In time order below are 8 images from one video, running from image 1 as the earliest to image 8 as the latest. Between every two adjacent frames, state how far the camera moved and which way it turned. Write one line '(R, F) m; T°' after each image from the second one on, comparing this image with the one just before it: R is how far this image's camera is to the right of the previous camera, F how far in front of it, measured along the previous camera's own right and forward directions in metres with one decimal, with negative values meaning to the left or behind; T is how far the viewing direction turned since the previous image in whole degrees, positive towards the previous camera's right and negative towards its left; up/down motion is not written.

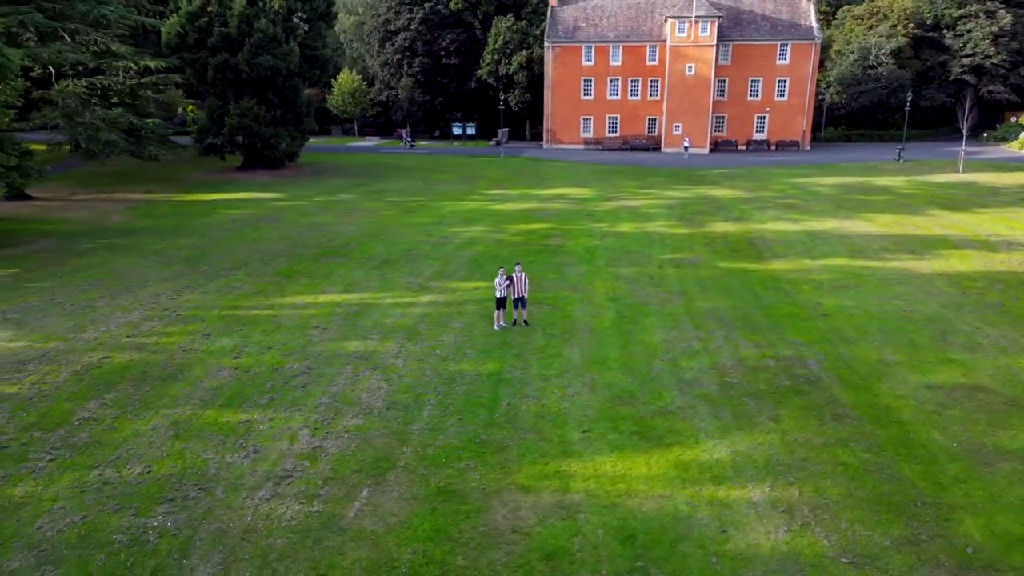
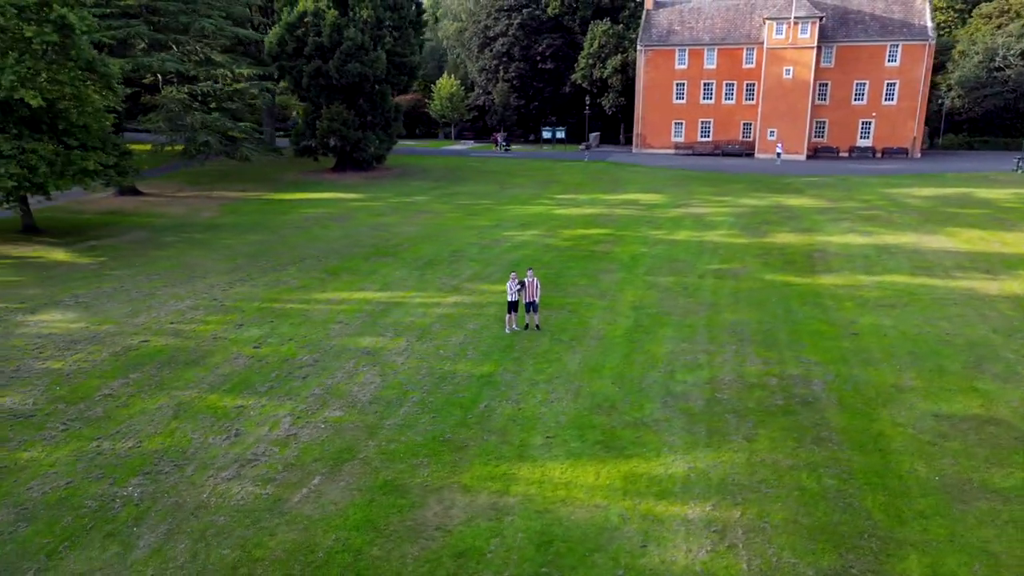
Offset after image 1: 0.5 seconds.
(+1.9, -0.1) m; -9°
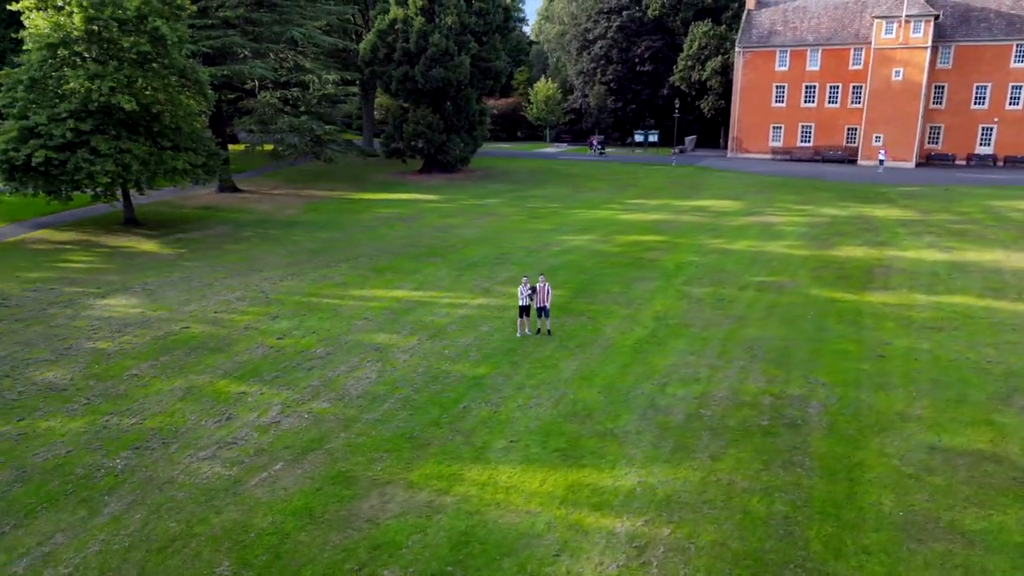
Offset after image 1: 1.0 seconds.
(+2.0, 0.0) m; -9°
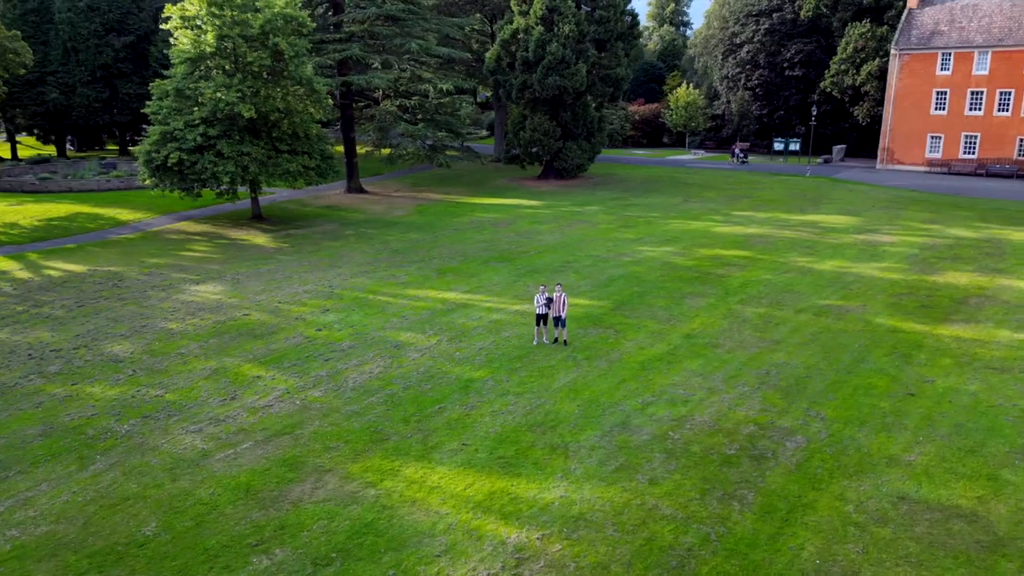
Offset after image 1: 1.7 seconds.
(+2.8, +0.1) m; -13°
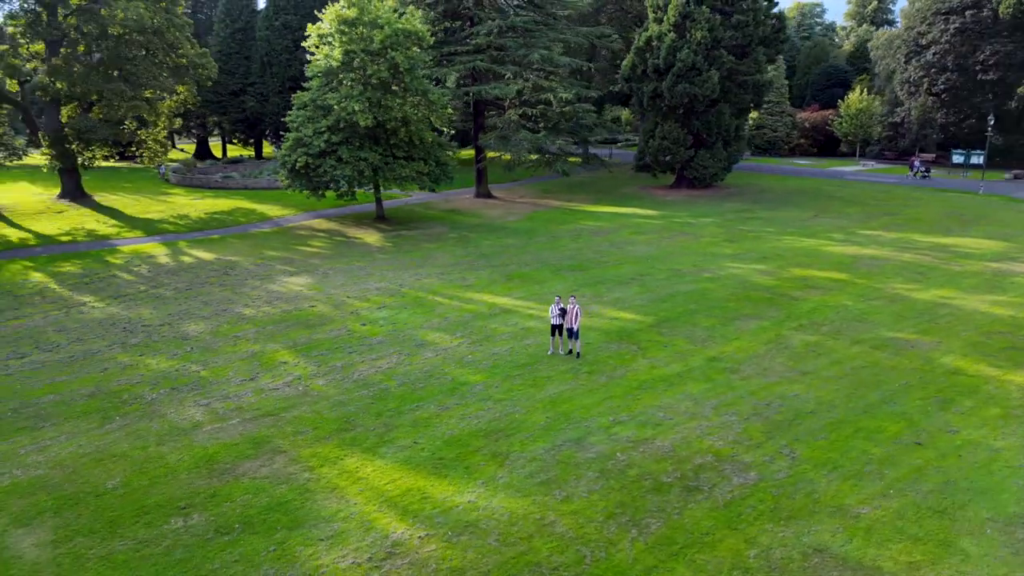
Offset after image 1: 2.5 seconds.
(+3.3, +0.1) m; -14°
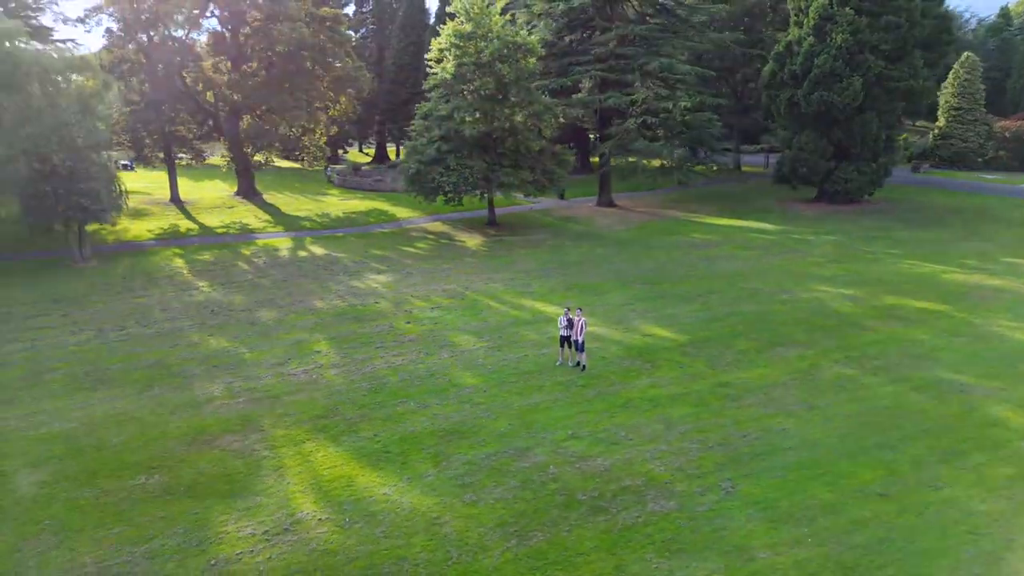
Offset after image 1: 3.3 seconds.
(+3.4, +0.1) m; -14°
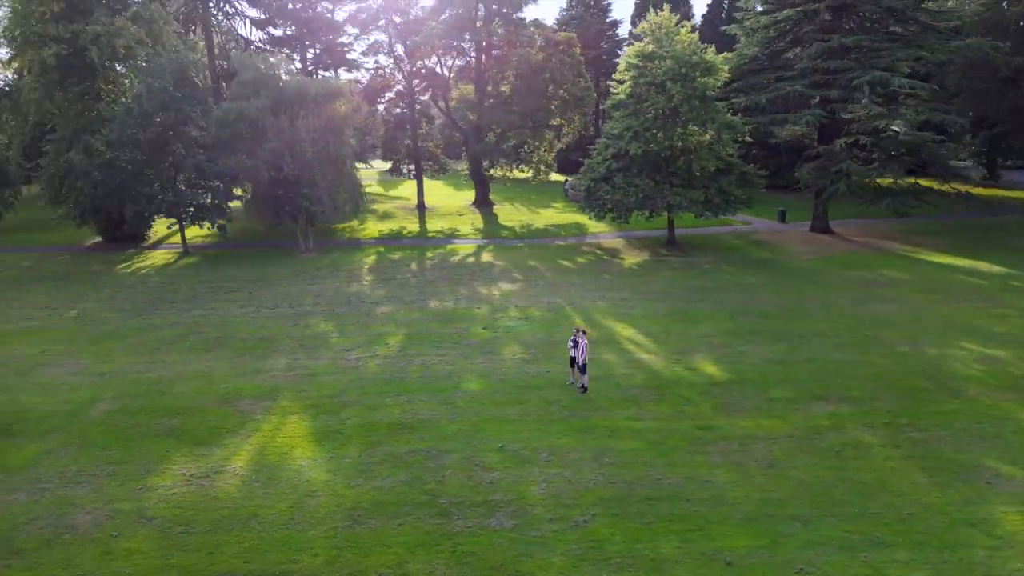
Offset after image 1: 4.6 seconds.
(+5.8, +0.5) m; -23°
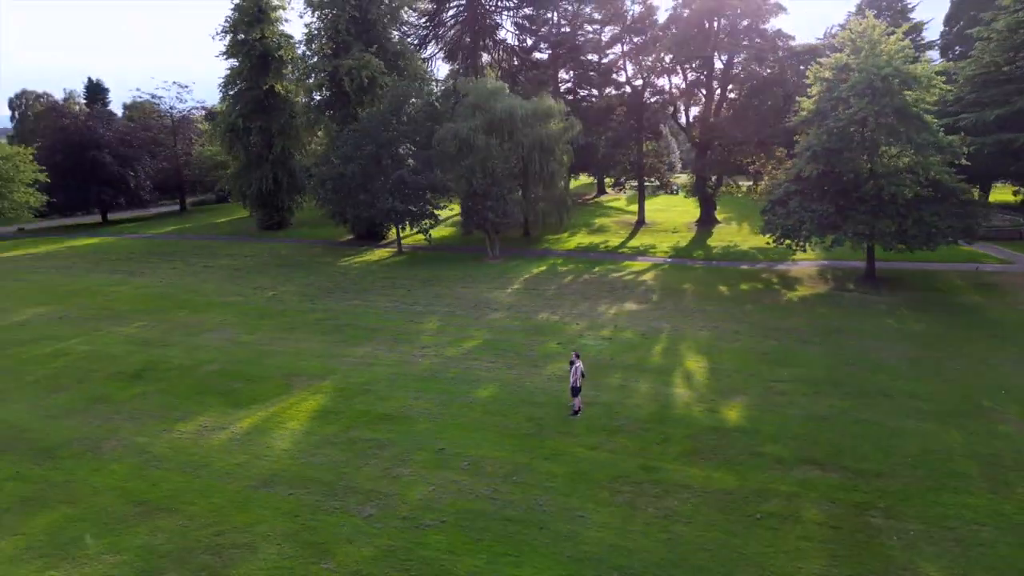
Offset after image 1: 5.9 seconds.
(+6.0, +0.6) m; -24°
